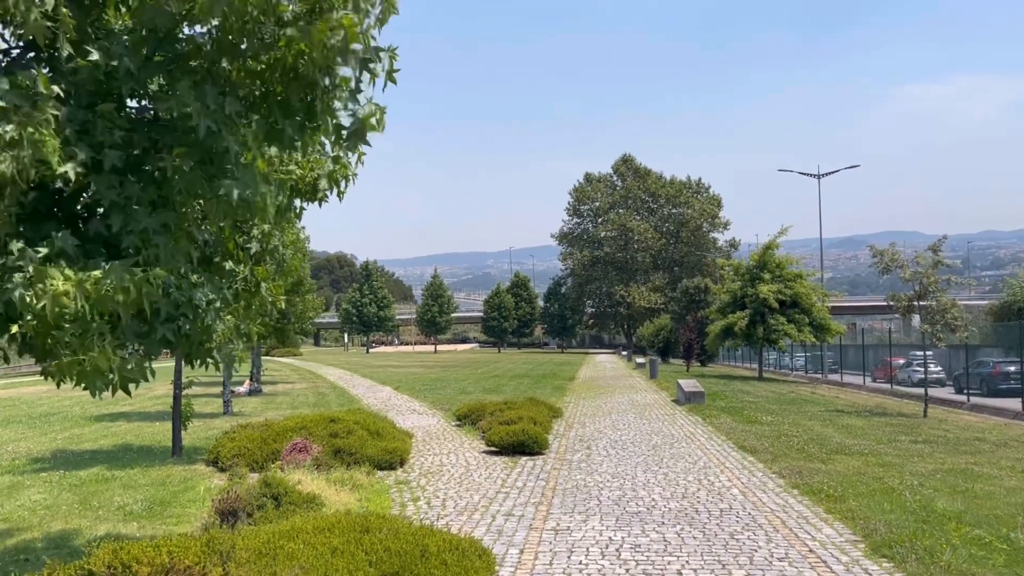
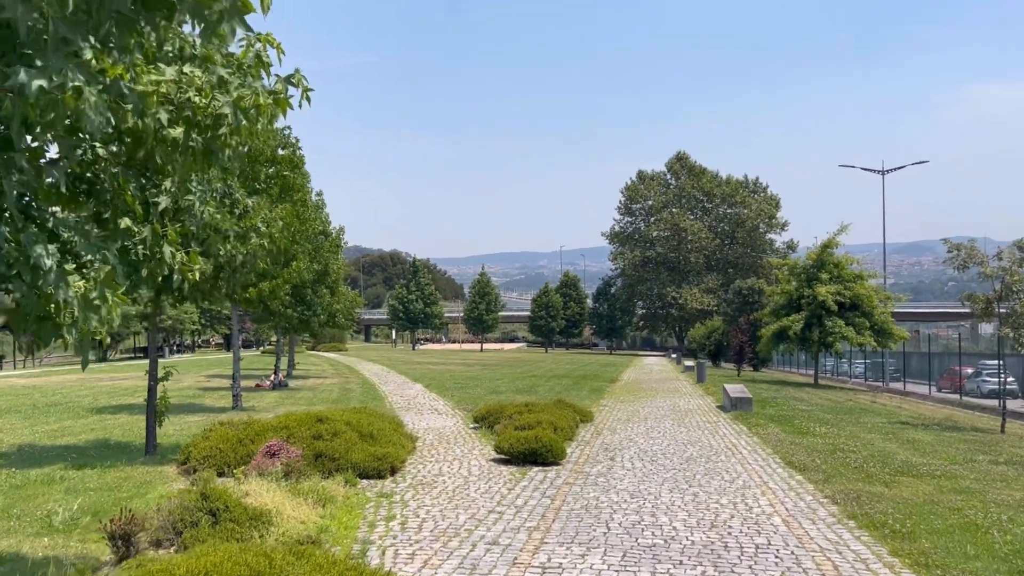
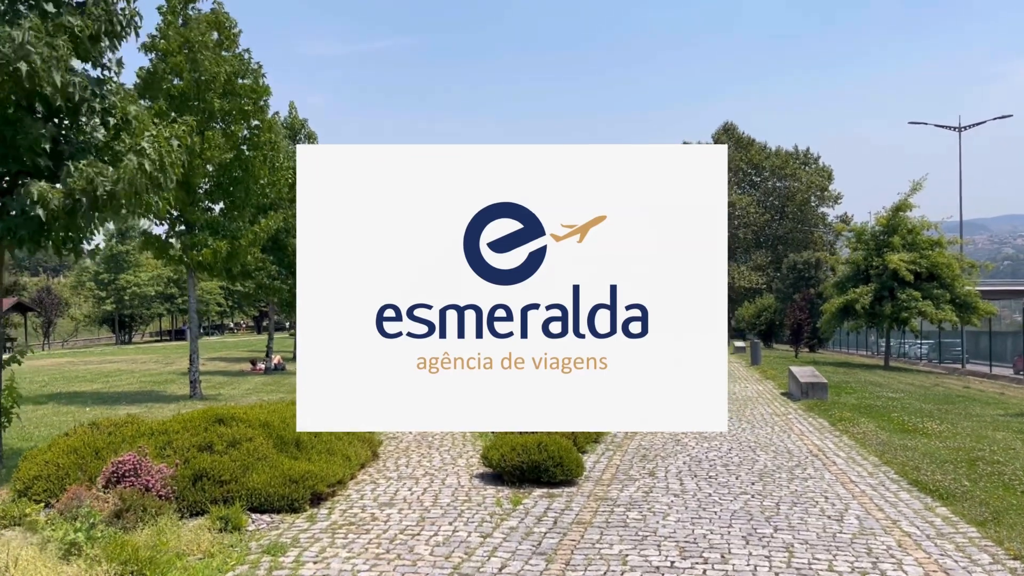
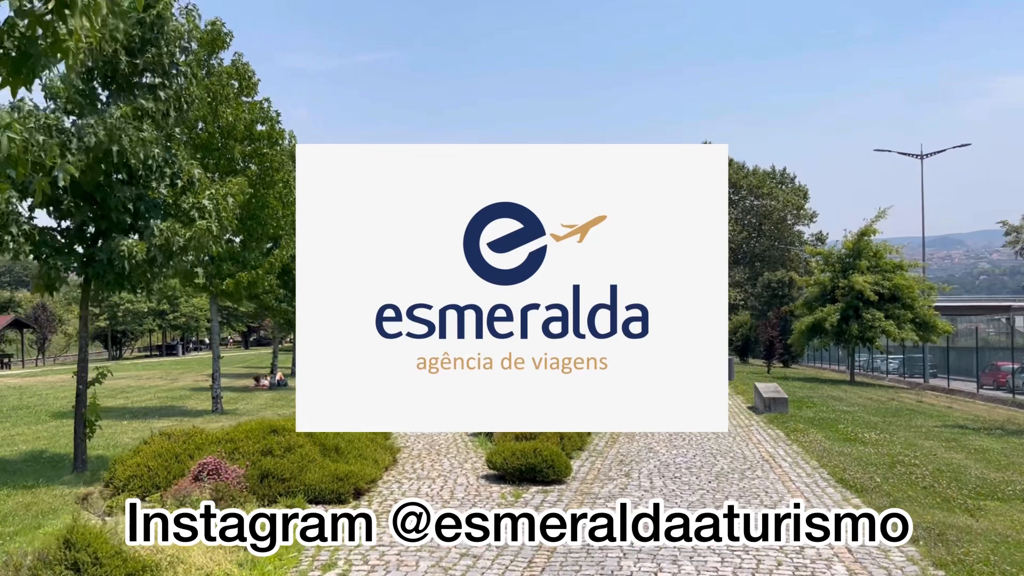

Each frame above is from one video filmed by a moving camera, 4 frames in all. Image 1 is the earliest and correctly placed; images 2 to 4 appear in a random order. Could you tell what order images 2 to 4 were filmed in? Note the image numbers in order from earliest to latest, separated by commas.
2, 4, 3
